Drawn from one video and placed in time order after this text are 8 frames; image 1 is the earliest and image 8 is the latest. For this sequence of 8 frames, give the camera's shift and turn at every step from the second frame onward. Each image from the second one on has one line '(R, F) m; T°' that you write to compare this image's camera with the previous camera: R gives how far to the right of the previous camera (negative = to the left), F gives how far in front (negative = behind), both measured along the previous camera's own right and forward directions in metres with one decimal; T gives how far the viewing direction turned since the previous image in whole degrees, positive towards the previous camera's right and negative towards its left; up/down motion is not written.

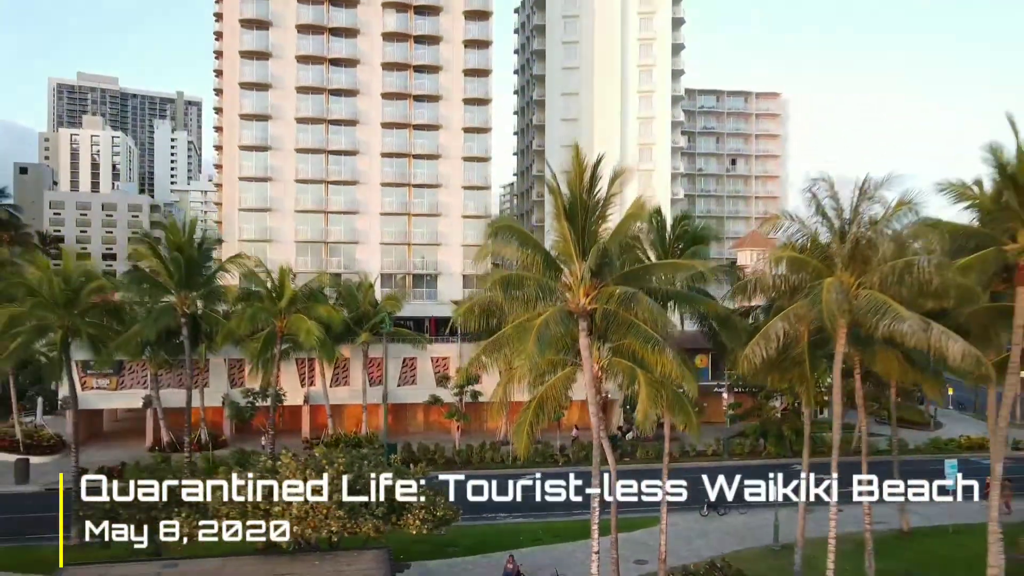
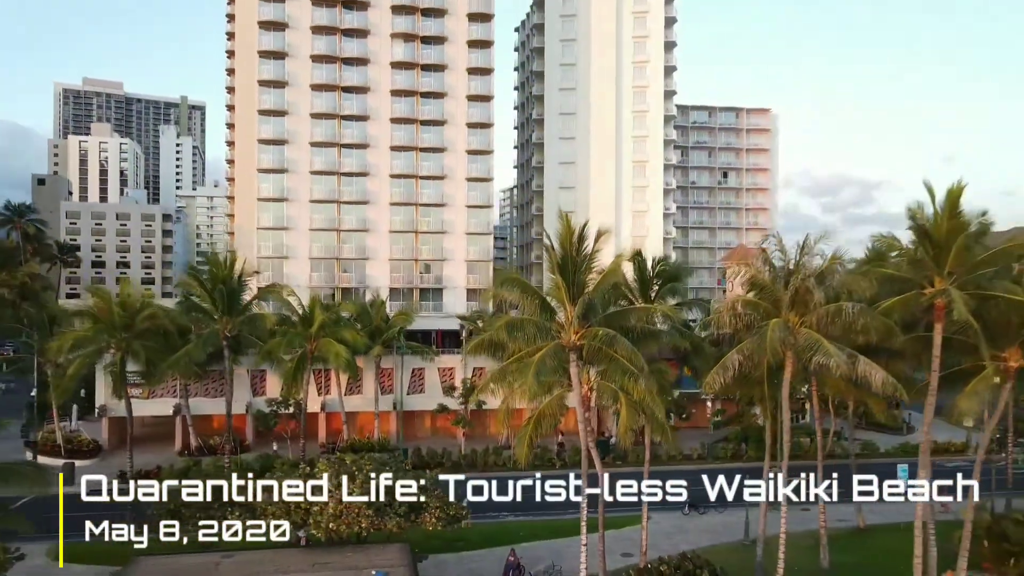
(-0.1, -3.4) m; 0°
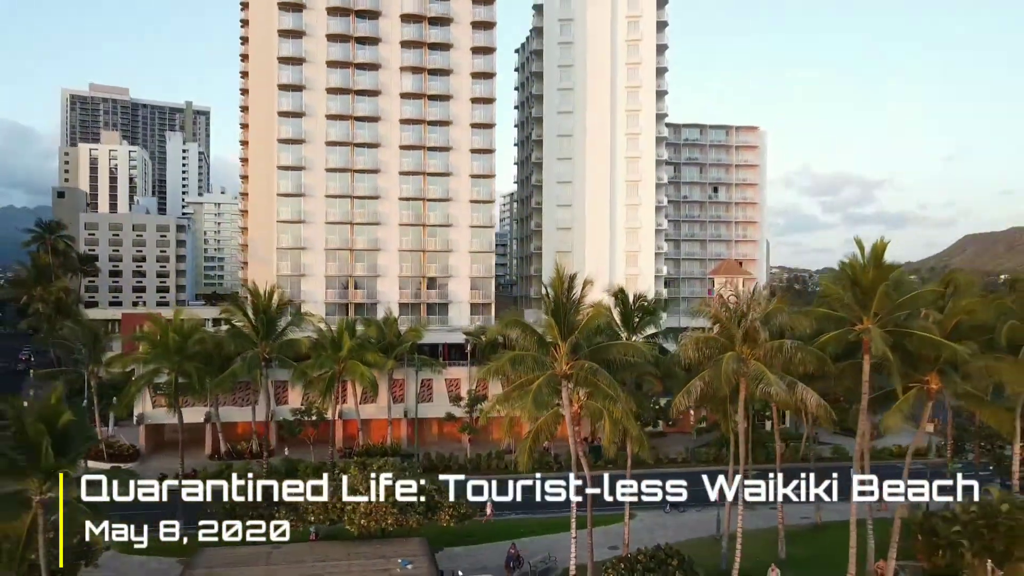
(-0.1, -4.3) m; 0°
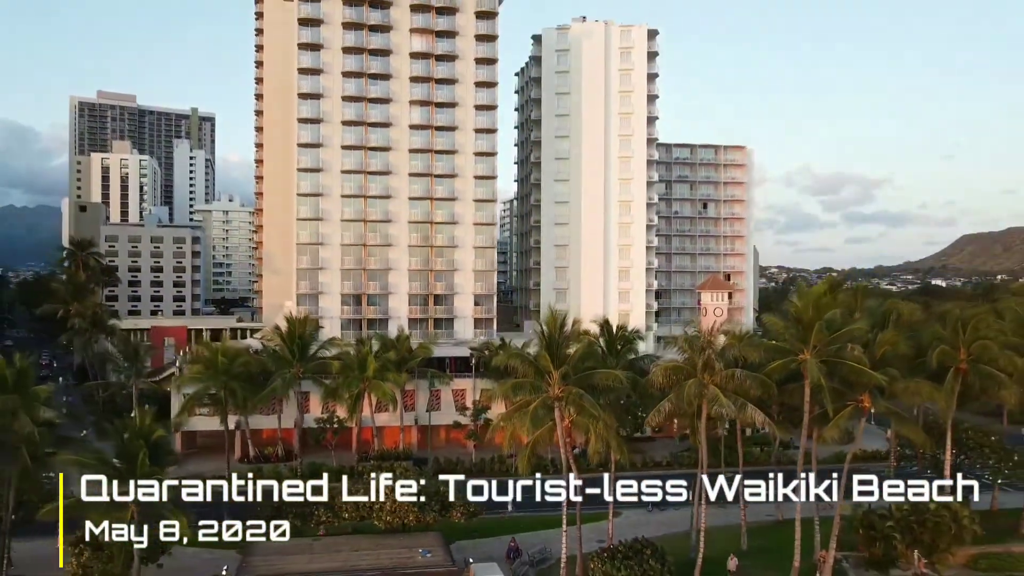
(-0.1, -5.2) m; 0°
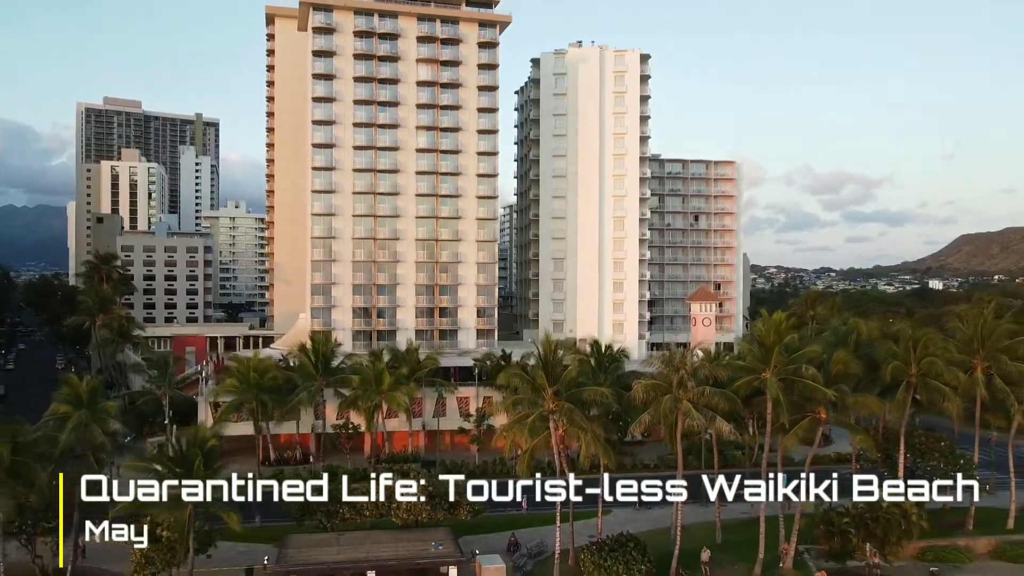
(0.0, -4.5) m; 0°
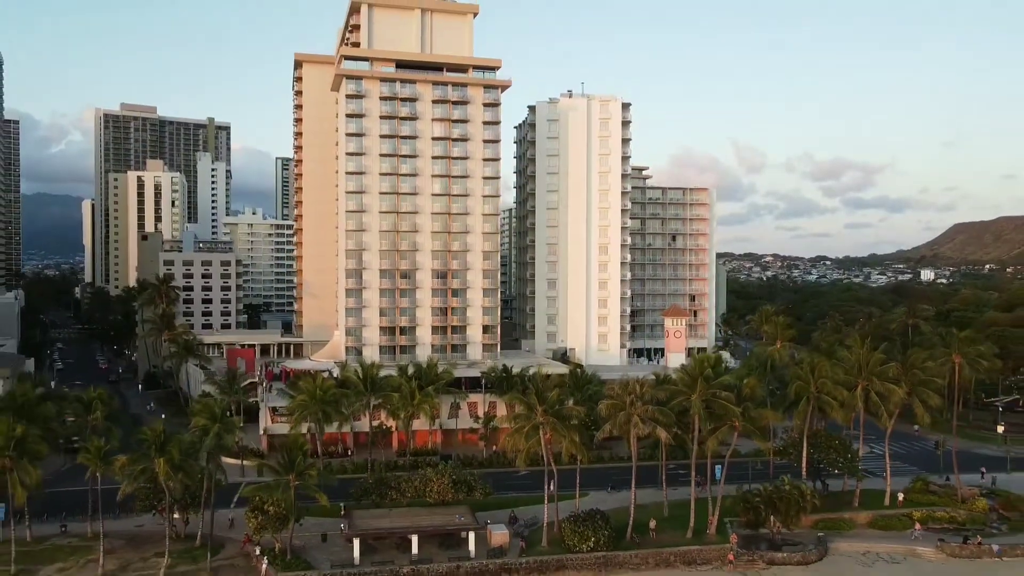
(-0.1, -13.8) m; 0°
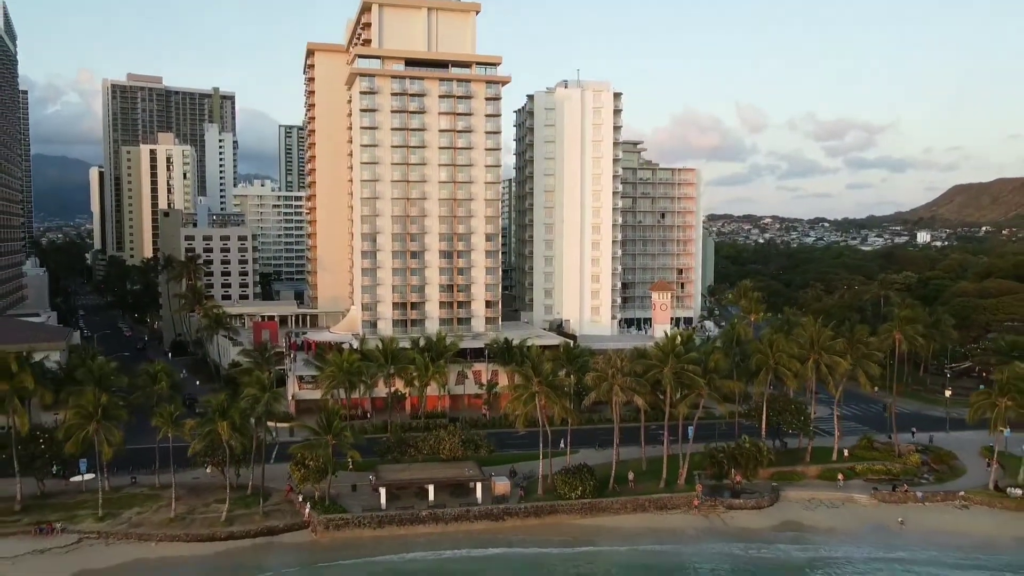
(0.0, -8.4) m; 0°
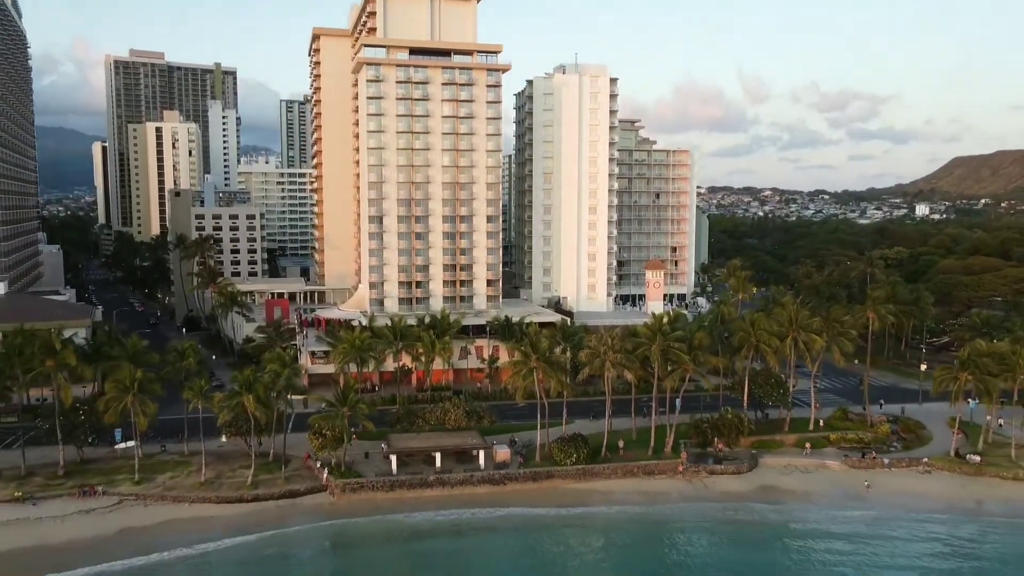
(0.0, -4.6) m; 0°
